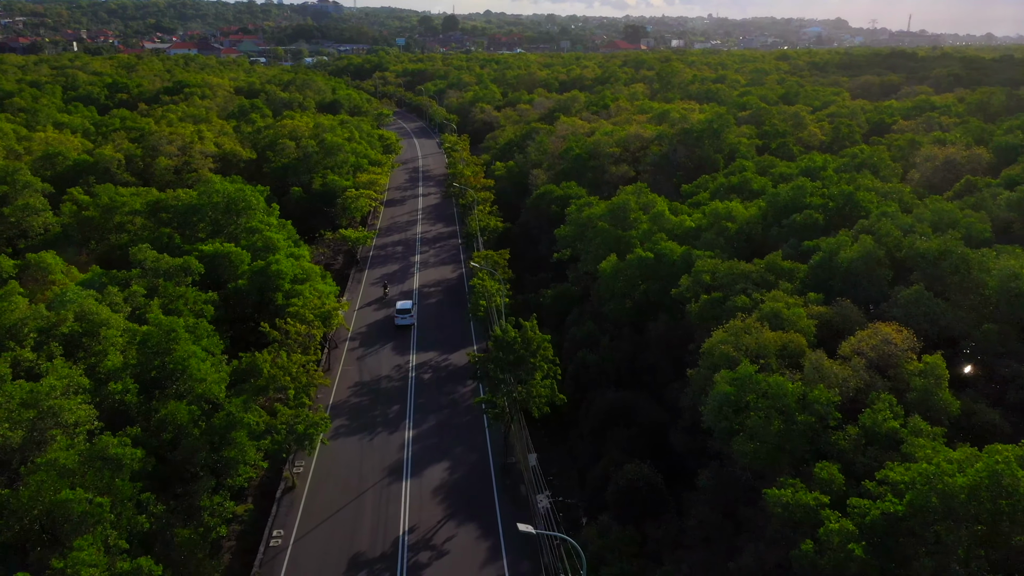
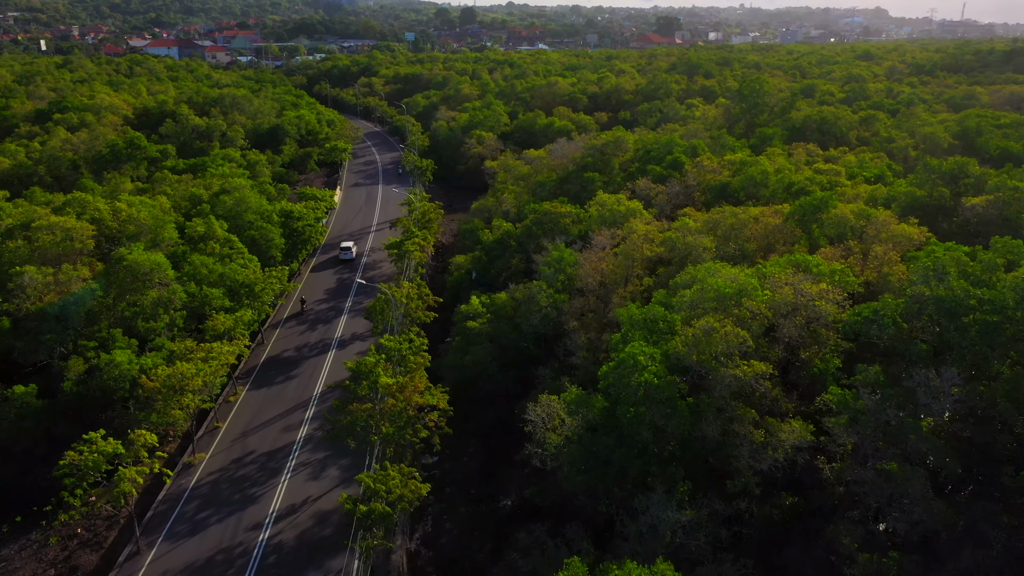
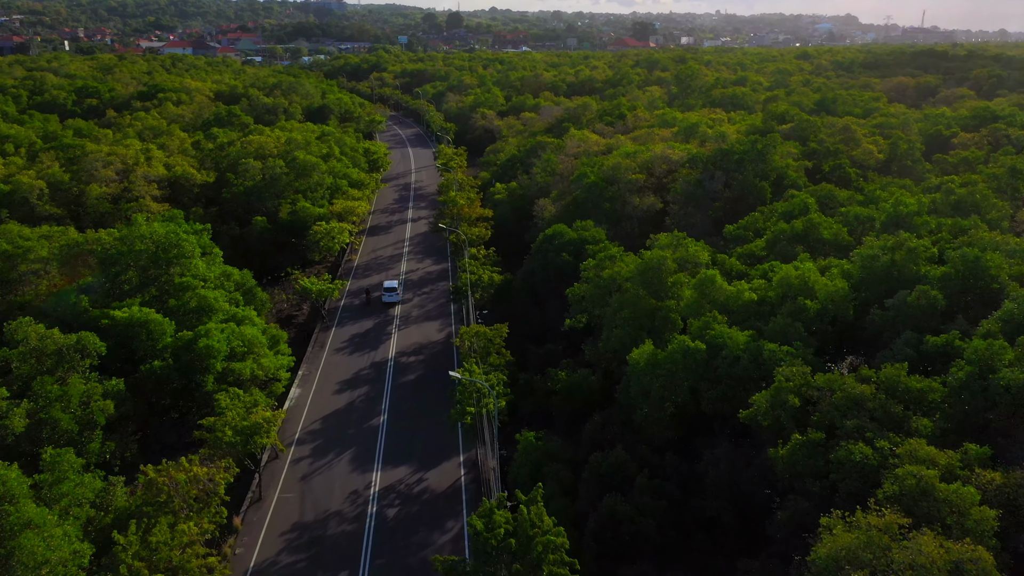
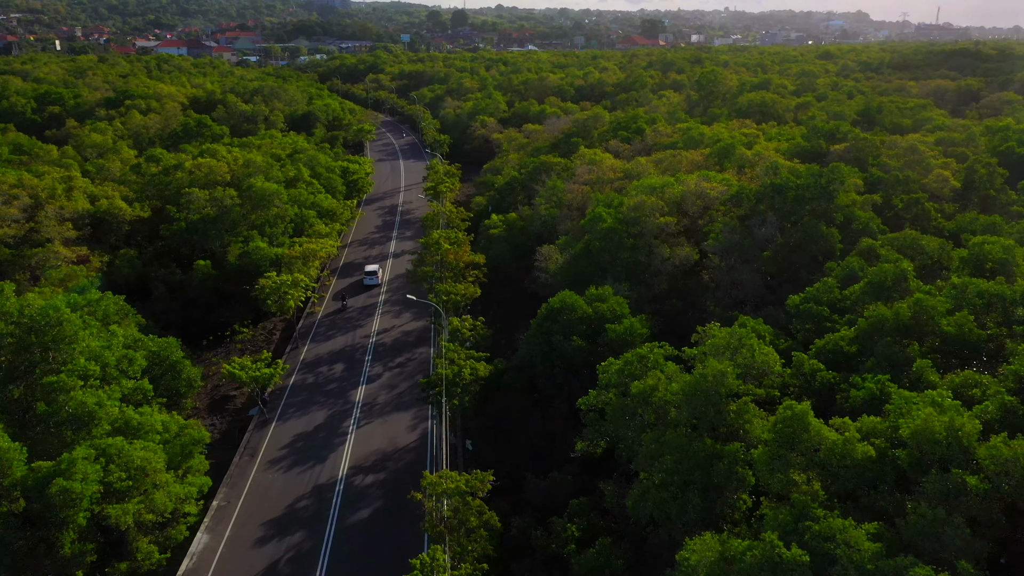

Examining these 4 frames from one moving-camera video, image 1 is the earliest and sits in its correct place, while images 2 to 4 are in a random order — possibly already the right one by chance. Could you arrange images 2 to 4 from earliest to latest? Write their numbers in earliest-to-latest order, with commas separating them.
3, 4, 2
